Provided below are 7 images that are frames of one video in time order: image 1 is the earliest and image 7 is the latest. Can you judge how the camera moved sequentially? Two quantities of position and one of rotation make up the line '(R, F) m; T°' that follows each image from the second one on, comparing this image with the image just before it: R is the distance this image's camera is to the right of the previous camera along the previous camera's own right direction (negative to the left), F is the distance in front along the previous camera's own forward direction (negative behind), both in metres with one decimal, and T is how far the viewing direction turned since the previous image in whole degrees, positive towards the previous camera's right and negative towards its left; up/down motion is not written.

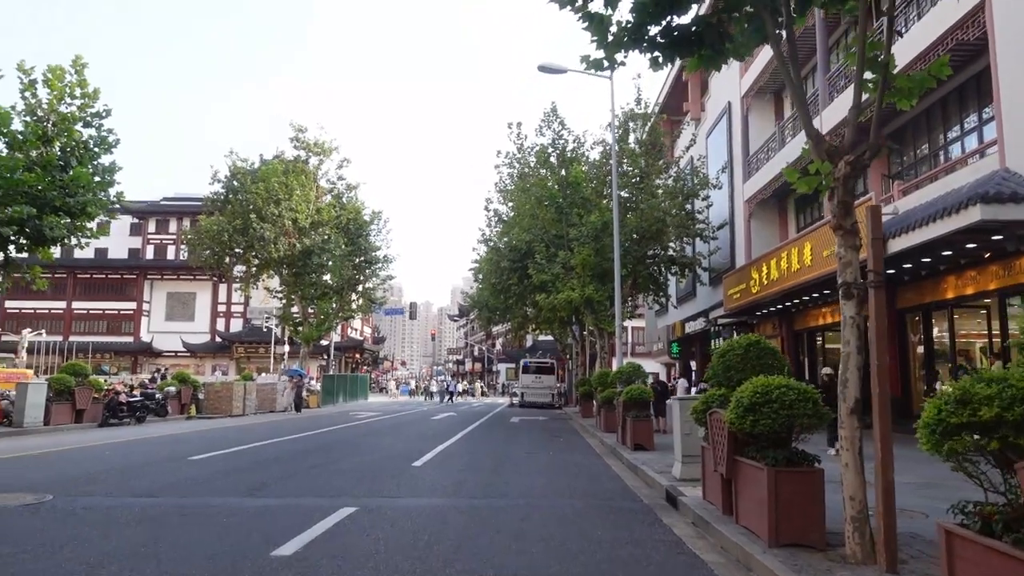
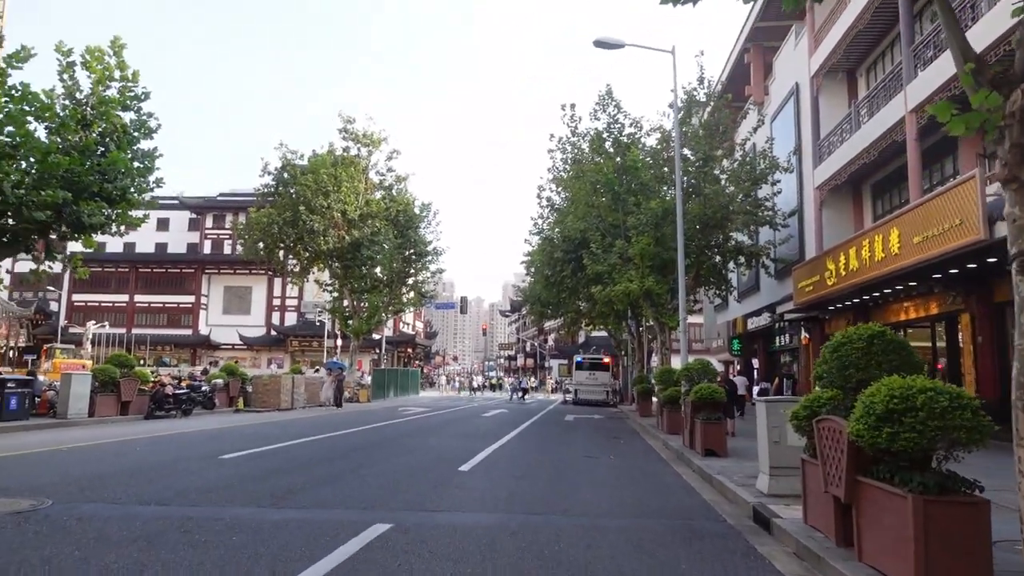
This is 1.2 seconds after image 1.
(-0.1, +1.2) m; -4°
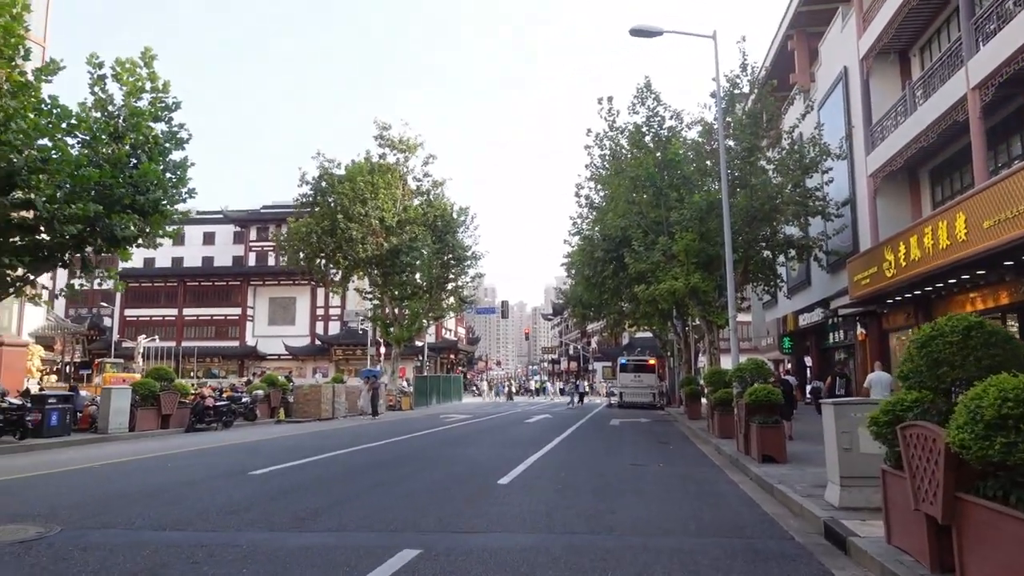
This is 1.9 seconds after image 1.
(+0.1, +0.7) m; -3°
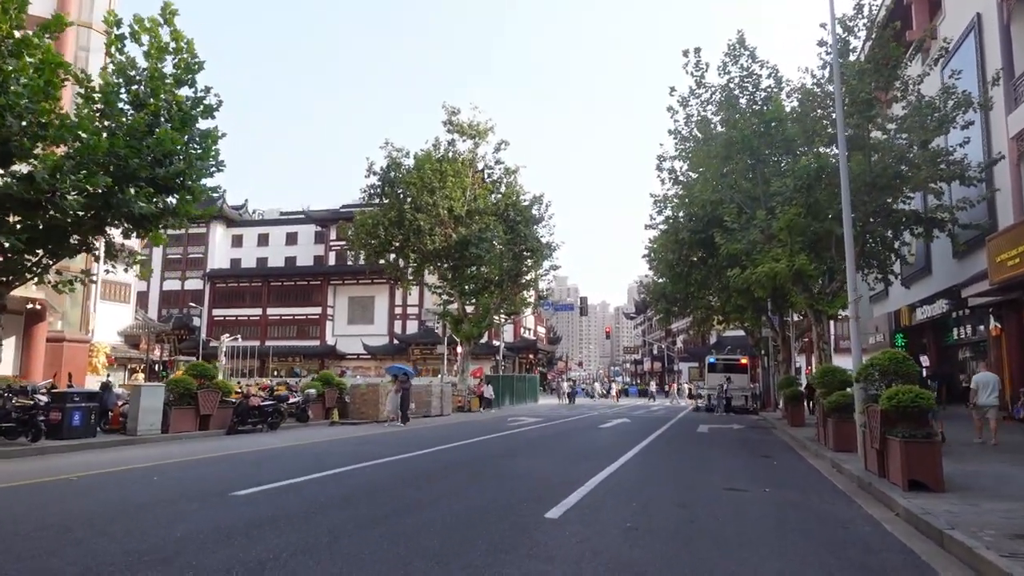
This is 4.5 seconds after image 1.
(+0.3, +2.7) m; -6°
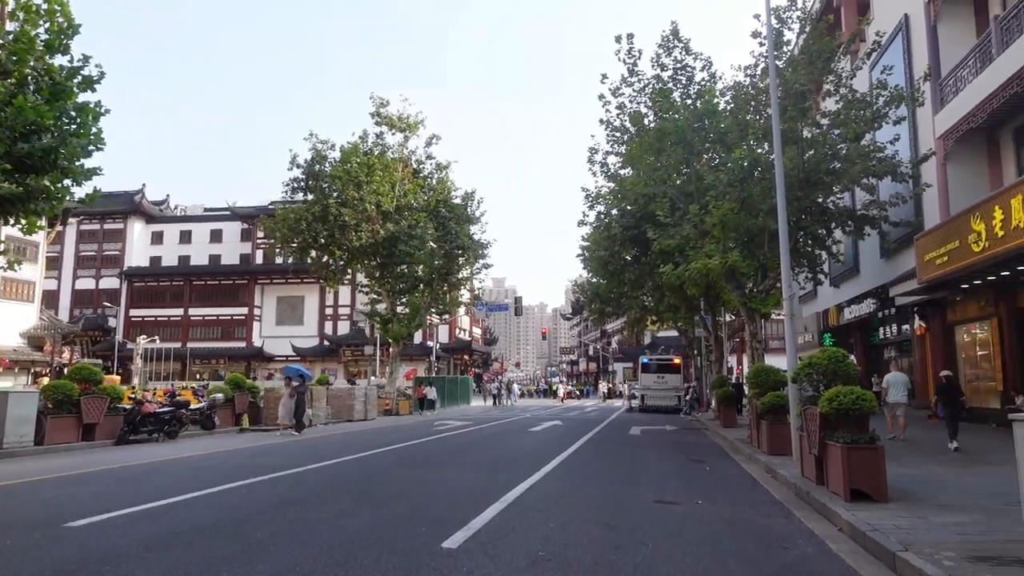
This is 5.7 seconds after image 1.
(+0.4, +1.1) m; +5°
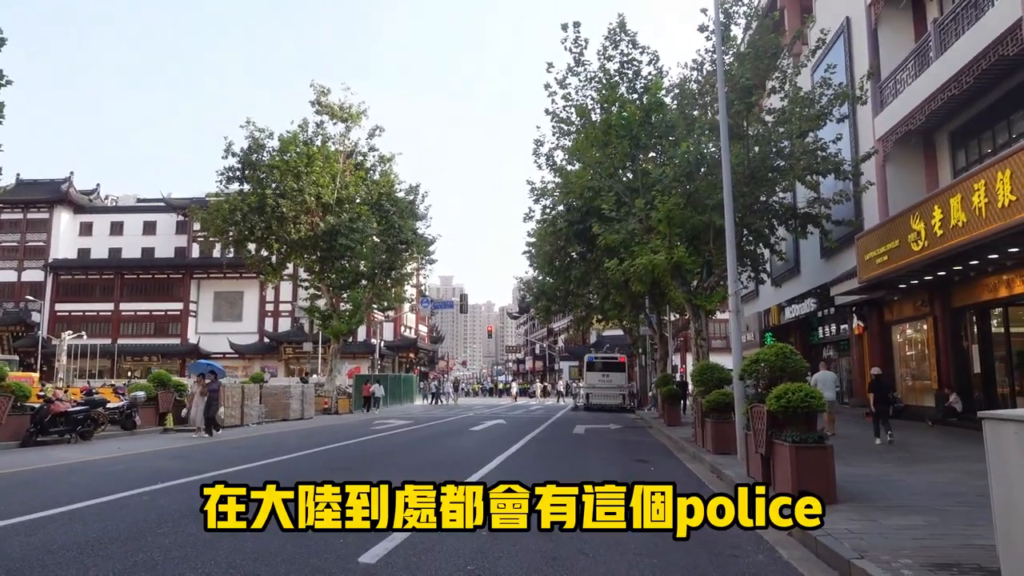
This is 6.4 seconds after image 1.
(+0.1, +0.6) m; +4°
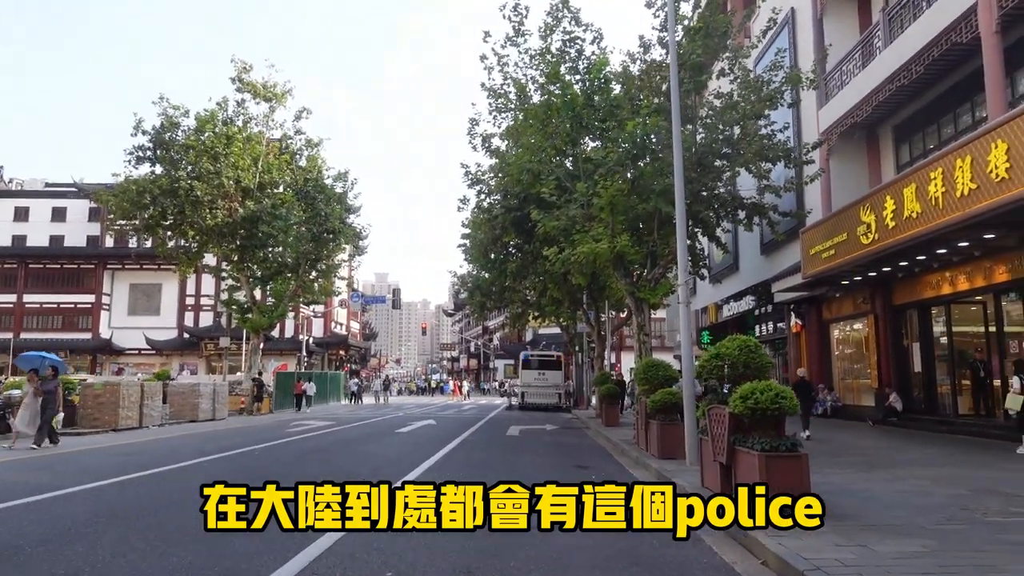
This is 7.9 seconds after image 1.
(+0.1, +1.5) m; +5°
